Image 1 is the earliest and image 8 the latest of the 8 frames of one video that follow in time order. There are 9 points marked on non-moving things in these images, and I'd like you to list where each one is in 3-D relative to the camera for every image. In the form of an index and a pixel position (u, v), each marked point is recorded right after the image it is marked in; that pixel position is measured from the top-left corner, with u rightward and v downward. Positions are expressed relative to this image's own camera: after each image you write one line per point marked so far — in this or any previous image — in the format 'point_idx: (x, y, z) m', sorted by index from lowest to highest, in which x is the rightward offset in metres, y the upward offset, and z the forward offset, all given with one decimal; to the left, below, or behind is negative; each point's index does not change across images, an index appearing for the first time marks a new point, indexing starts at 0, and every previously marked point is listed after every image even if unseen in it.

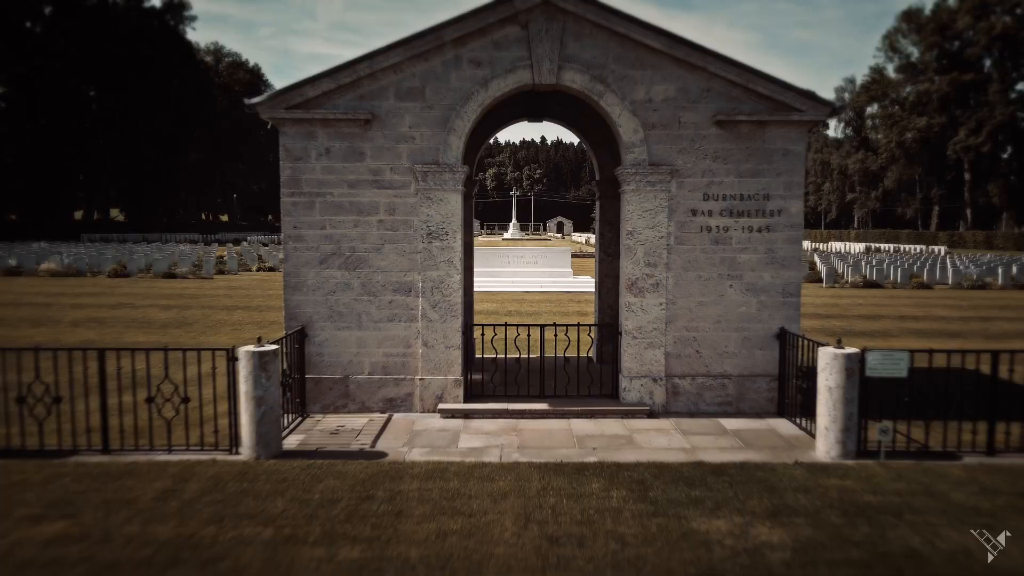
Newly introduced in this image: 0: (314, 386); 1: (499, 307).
0: (-1.4, -0.7, +7.4) m
1: (-0.3, -0.3, +17.9) m
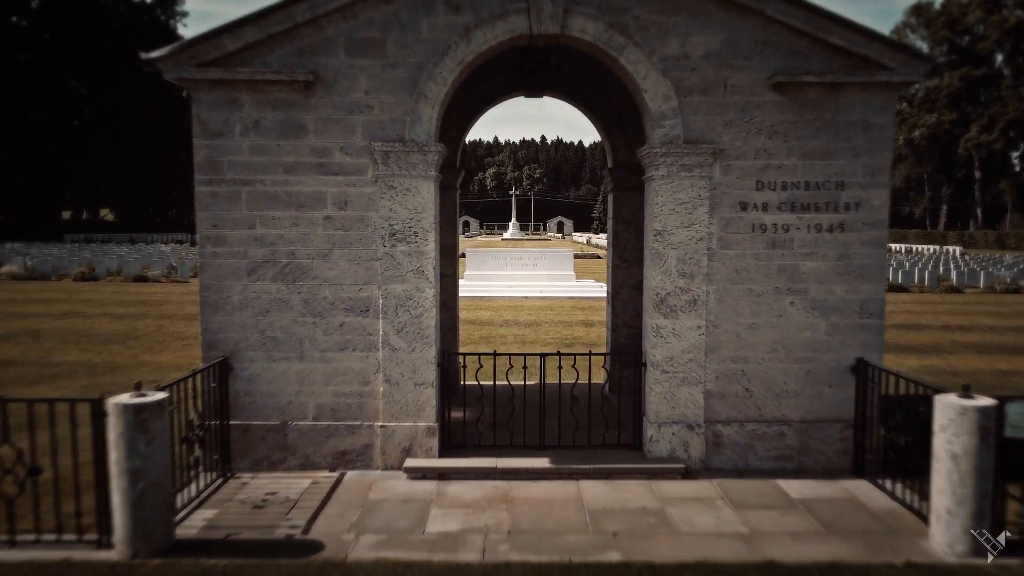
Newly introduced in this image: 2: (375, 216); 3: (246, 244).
0: (-1.4, -0.8, +5.6) m
1: (-0.3, -0.4, +16.1) m
2: (-0.7, +0.4, +5.5) m
3: (-1.4, +0.2, +5.5) m
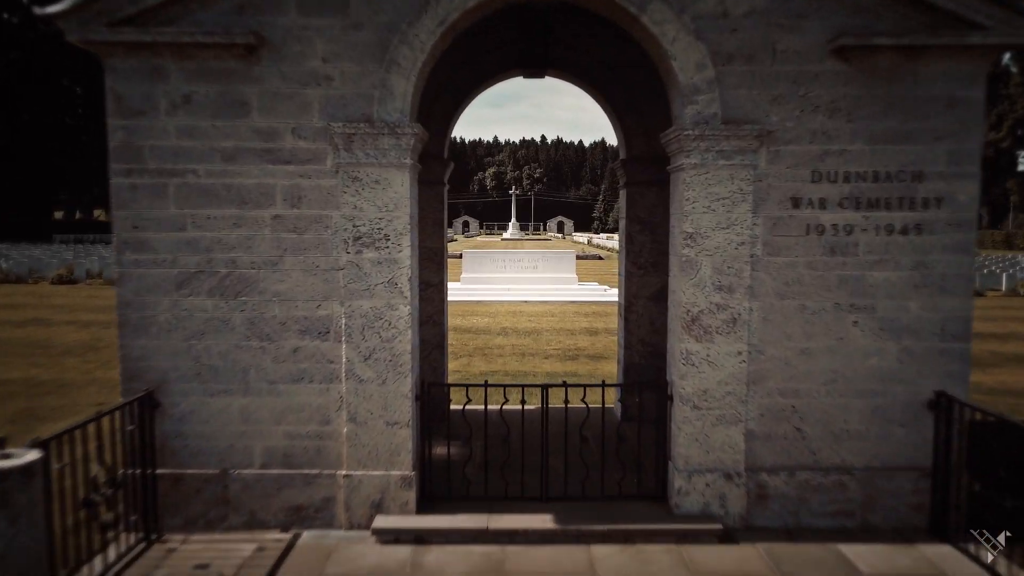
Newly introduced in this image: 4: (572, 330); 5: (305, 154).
0: (-1.5, -0.9, +4.6) m
1: (-0.4, -0.5, +15.0) m
2: (-0.7, +0.3, +4.4) m
3: (-1.4, +0.2, +4.4) m
4: (+0.8, -0.6, +14.0) m
5: (-0.9, +0.6, +4.4) m
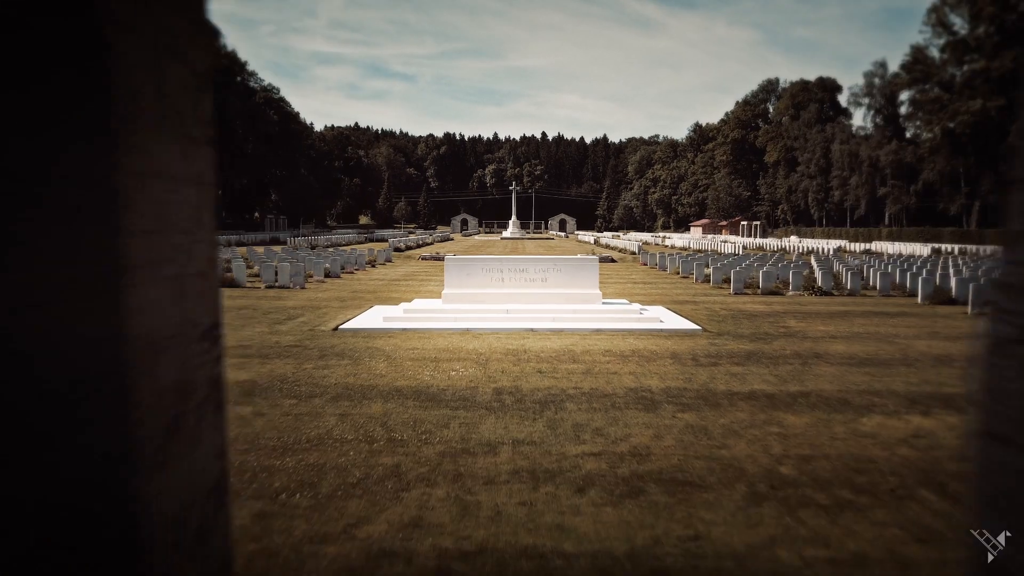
0: (-1.5, -1.2, -0.9) m
1: (-0.3, -0.8, +9.6) m
2: (-0.7, 0.0, -1.1) m
3: (-1.4, -0.2, -1.1) m
4: (+0.8, -0.9, +8.5) m
5: (-0.9, +0.2, -1.1) m
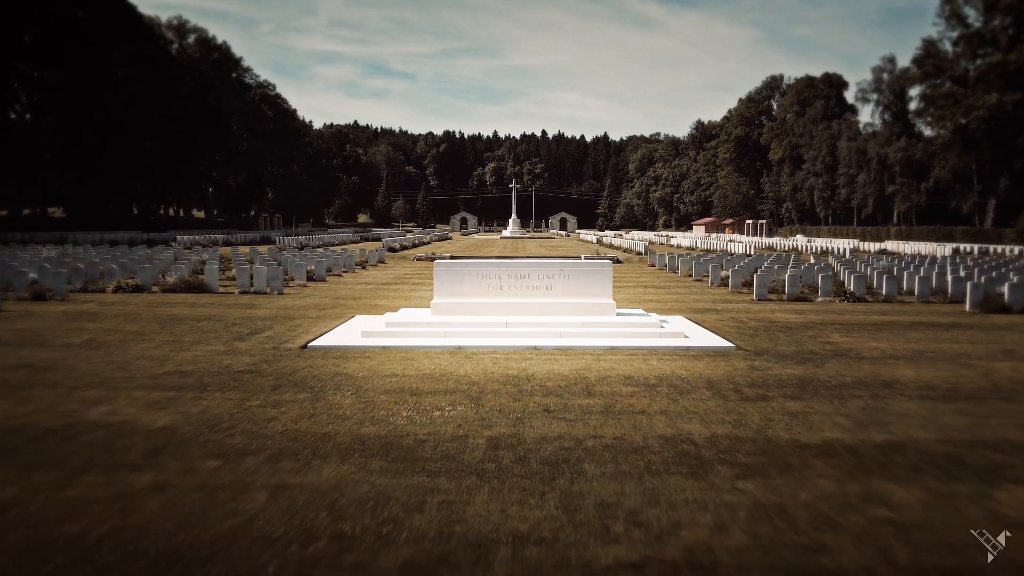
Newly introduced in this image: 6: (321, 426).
0: (-1.5, -1.3, -3.0) m
1: (-0.3, -0.9, +7.5) m
2: (-0.7, -0.1, -3.1) m
3: (-1.4, -0.3, -3.1) m
4: (+0.8, -1.0, +6.4) m
5: (-0.9, +0.1, -3.2) m
6: (-1.3, -0.9, +7.1) m
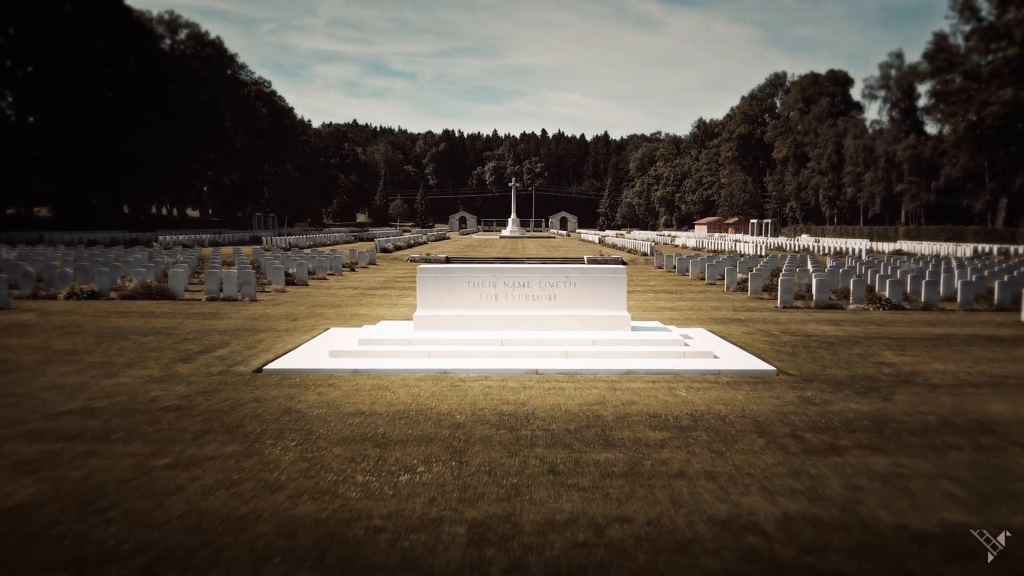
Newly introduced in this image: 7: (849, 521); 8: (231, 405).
0: (-1.5, -1.4, -5.0) m
1: (-0.4, -1.0, +5.5) m
2: (-0.8, -0.3, -5.1) m
3: (-1.5, -0.4, -5.1) m
4: (+0.8, -1.1, +4.5) m
5: (-0.9, 0.0, -5.1) m
6: (-1.3, -1.0, +5.1) m
7: (+1.6, -1.1, +4.9) m
8: (-2.1, -0.9, +7.8) m
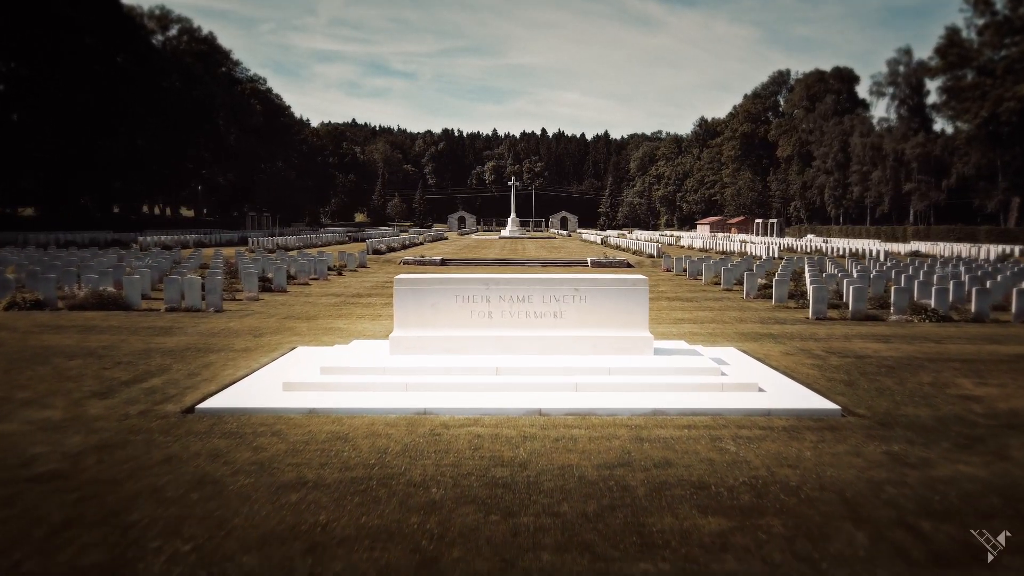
0: (-1.5, -1.6, -7.0) m
1: (-0.4, -1.1, +3.5) m
2: (-0.8, -0.4, -7.1) m
3: (-1.5, -0.5, -7.1) m
4: (+0.7, -1.2, +2.5) m
5: (-0.9, -0.1, -7.1) m
6: (-1.3, -1.2, +3.1) m
7: (+1.5, -1.2, +2.9) m
8: (-2.1, -1.0, +5.8) m
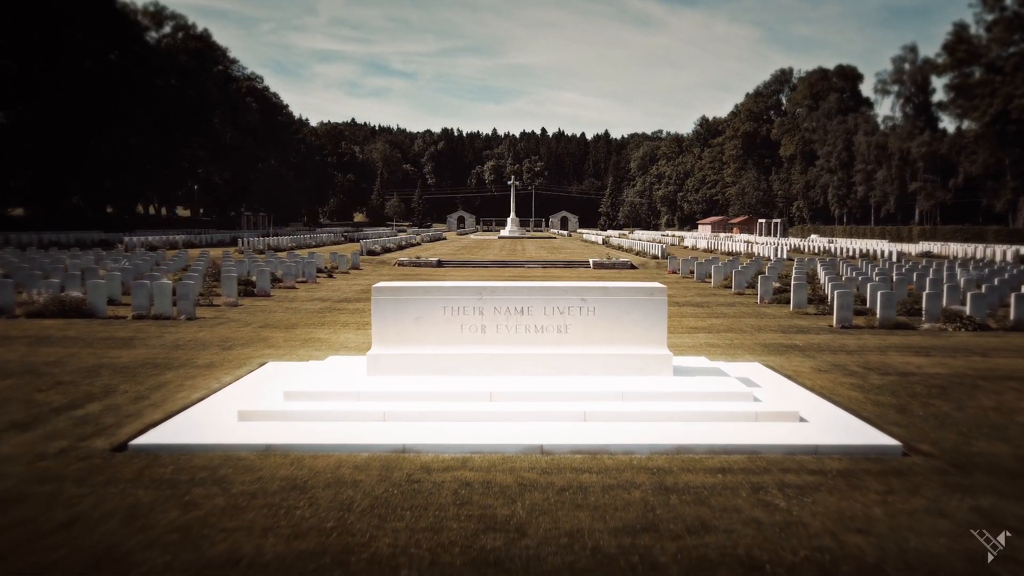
0: (-1.6, -1.6, -8.2) m
1: (-0.4, -1.2, +2.3) m
2: (-0.8, -0.5, -8.4) m
3: (-1.5, -0.6, -8.4) m
4: (+0.7, -1.3, +1.2) m
5: (-0.9, -0.2, -8.4) m
6: (-1.4, -1.2, +1.8) m
7: (+1.5, -1.3, +1.6) m
8: (-2.1, -1.1, +4.5) m
